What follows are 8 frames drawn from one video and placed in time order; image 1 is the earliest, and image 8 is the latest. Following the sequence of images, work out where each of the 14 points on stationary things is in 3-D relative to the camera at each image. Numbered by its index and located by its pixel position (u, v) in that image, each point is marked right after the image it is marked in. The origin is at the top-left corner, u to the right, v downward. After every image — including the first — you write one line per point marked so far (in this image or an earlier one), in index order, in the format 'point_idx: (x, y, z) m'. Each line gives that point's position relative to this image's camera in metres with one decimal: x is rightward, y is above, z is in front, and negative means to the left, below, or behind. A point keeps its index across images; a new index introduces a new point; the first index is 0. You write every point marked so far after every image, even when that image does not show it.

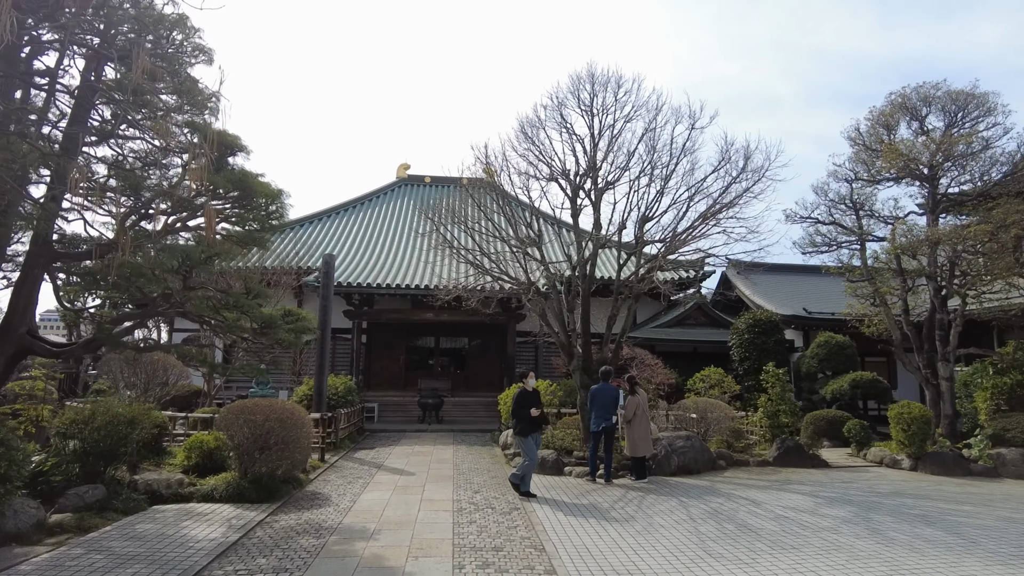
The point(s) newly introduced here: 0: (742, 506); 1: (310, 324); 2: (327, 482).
0: (+2.3, -2.2, +6.7) m
1: (-2.4, -0.4, +7.8) m
2: (-2.2, -2.4, +8.0) m
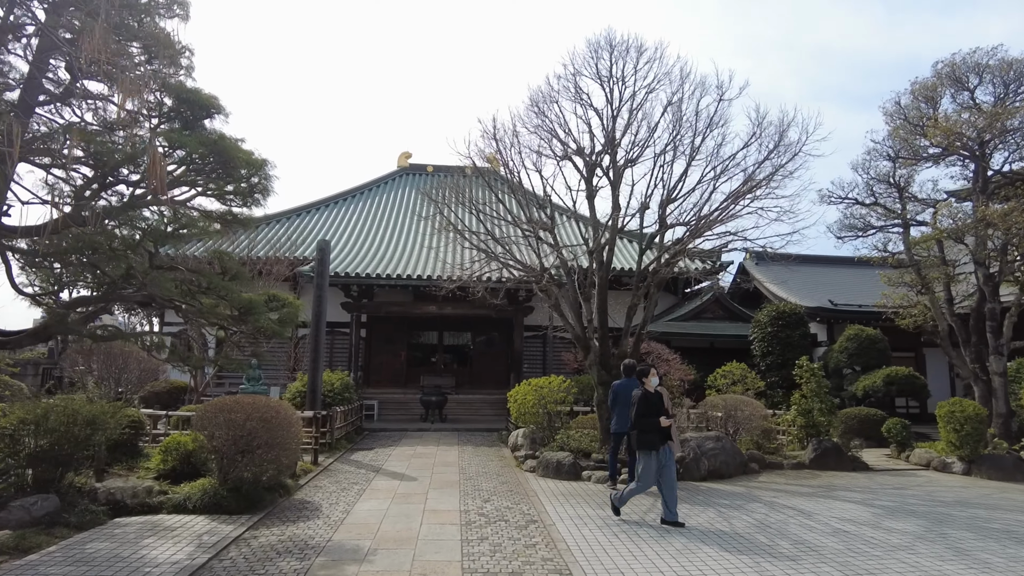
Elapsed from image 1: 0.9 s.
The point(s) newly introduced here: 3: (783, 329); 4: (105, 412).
0: (+2.5, -2.0, +5.8) m
1: (-2.3, -0.3, +7.0) m
2: (-2.1, -2.2, +7.2) m
3: (+5.5, -0.8, +13.4) m
4: (-3.8, -1.1, +6.1) m
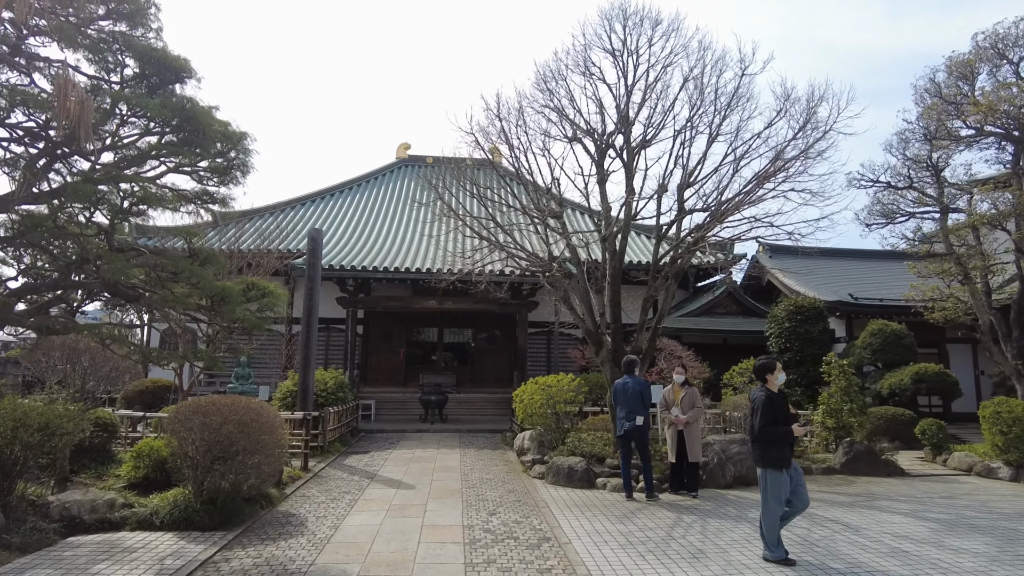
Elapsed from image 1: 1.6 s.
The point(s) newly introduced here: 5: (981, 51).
0: (+2.5, -1.9, +5.2) m
1: (-2.2, -0.1, +6.3) m
2: (-2.0, -2.1, +6.5) m
3: (+5.6, -0.7, +12.8) m
4: (-3.7, -1.0, +5.4) m
5: (+6.3, +3.2, +8.9) m
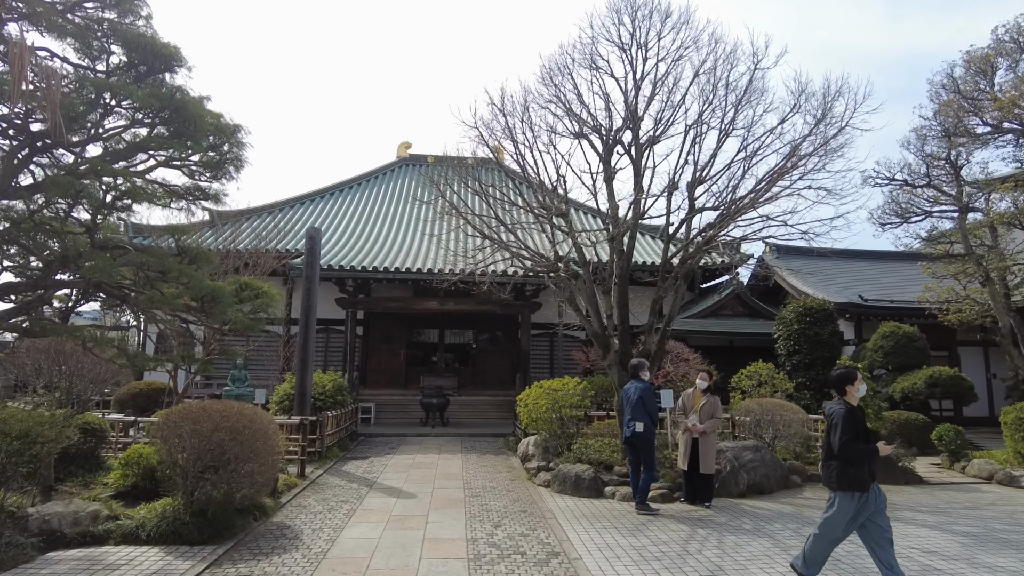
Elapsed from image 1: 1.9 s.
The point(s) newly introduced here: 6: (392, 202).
0: (+2.6, -1.9, +4.9) m
1: (-2.2, -0.1, +6.1) m
2: (-2.0, -2.1, +6.2) m
3: (+5.6, -0.7, +12.5) m
4: (-3.6, -1.0, +5.2) m
5: (+6.4, +3.2, +8.6) m
6: (-3.1, +2.3, +17.3) m
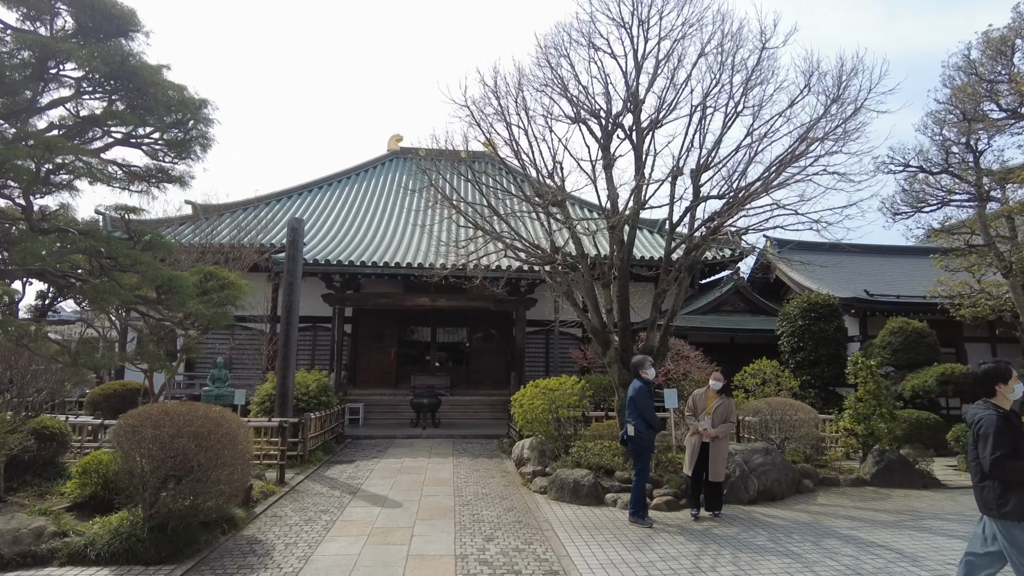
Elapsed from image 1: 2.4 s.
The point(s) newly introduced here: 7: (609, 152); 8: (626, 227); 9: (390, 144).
0: (+2.5, -1.9, +4.4) m
1: (-2.2, -0.1, +5.6) m
2: (-2.0, -2.0, +5.7) m
3: (+5.5, -0.6, +12.0) m
4: (-3.7, -1.0, +4.7) m
5: (+6.3, +3.2, +8.1) m
6: (-3.3, +2.4, +16.8) m
7: (+1.2, +1.7, +8.1) m
8: (+1.4, +0.7, +8.0) m
9: (-3.5, +4.2, +19.2) m
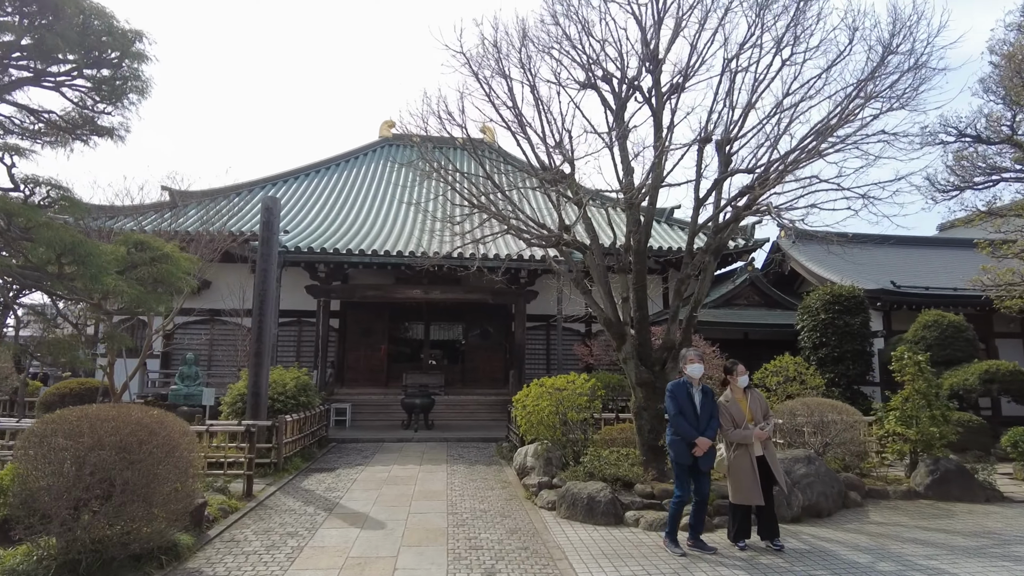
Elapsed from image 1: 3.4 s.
0: (+2.6, -1.7, +3.5) m
1: (-2.2, +0.1, +4.6) m
2: (-2.0, -1.8, +4.7) m
3: (+5.5, -0.5, +11.1) m
4: (-3.7, -0.8, +3.7) m
5: (+6.3, +3.4, +7.2) m
6: (-3.3, +2.5, +15.8) m
7: (+1.2, +1.8, +7.2) m
8: (+1.4, +0.9, +7.0) m
9: (-3.6, +4.4, +18.2) m
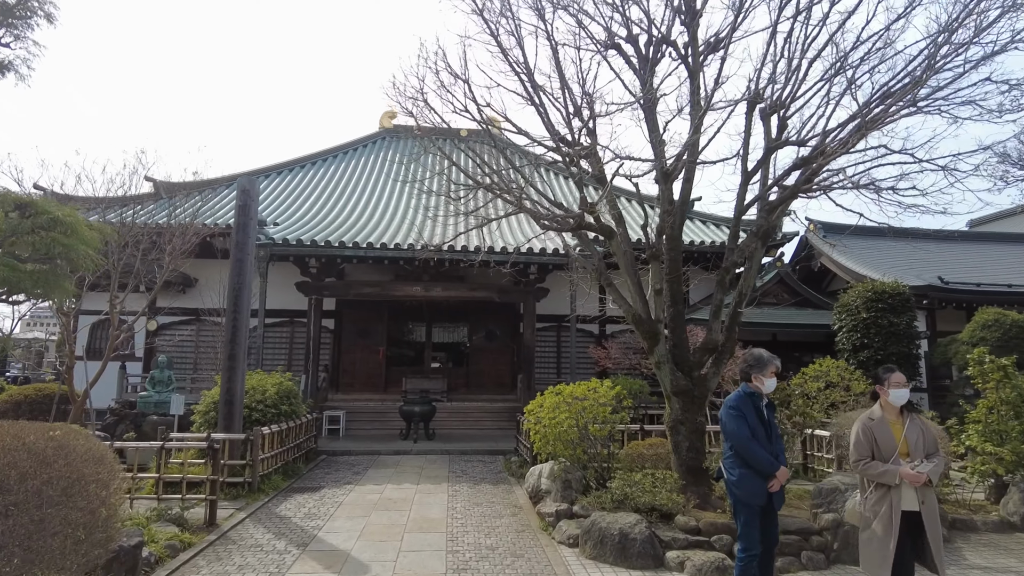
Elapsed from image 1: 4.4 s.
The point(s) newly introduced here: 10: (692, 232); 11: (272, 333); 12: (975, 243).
0: (+2.7, -1.6, +2.4) m
1: (-2.1, +0.2, +3.6) m
2: (-1.9, -1.8, +3.7) m
3: (+5.7, -0.4, +10.0) m
4: (-3.6, -0.7, +2.7) m
5: (+6.4, +3.5, +6.2) m
6: (-3.2, +2.6, +14.8) m
7: (+1.3, +1.9, +6.2) m
8: (+1.5, +1.0, +6.0) m
9: (-3.4, +4.4, +17.2) m
10: (+3.2, +1.0, +12.1) m
11: (-4.2, -0.8, +11.5) m
12: (+9.6, +0.9, +13.7) m
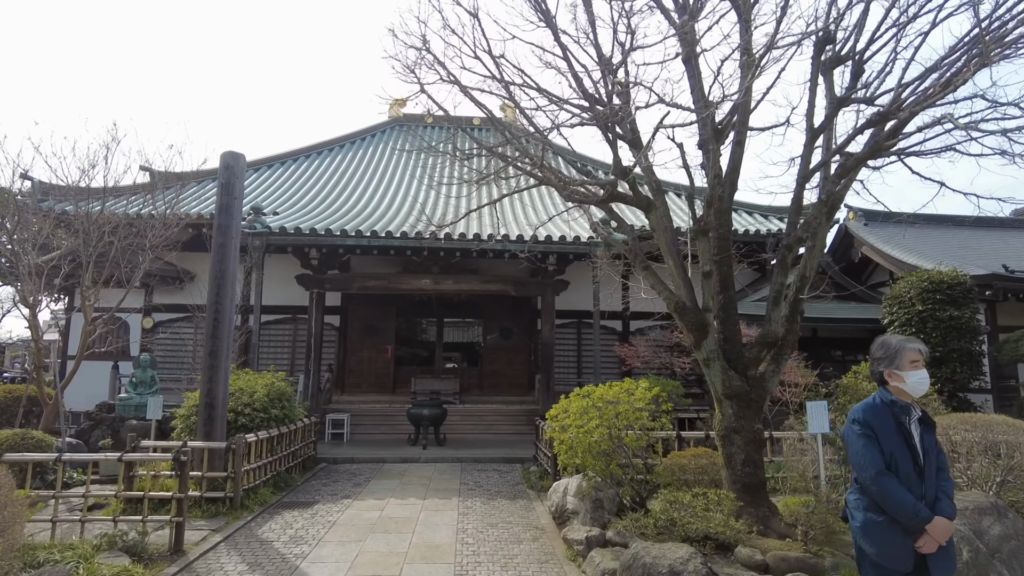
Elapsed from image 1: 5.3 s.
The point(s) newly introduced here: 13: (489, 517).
0: (+2.7, -1.5, +1.5) m
1: (-2.0, +0.3, +2.8) m
2: (-1.8, -1.6, +2.9) m
3: (+5.9, -0.3, +9.0) m
4: (-3.5, -0.6, +1.9) m
5: (+6.5, +3.6, +5.1) m
6: (-2.8, +2.7, +14.0) m
7: (+1.5, +2.0, +5.3) m
8: (+1.6, +1.1, +5.1) m
9: (-3.0, +4.5, +16.4) m
10: (+3.5, +1.2, +11.1) m
11: (-3.9, -0.7, +10.8) m
12: (+9.9, +1.1, +12.6) m
13: (-0.2, -1.9, +5.4) m
